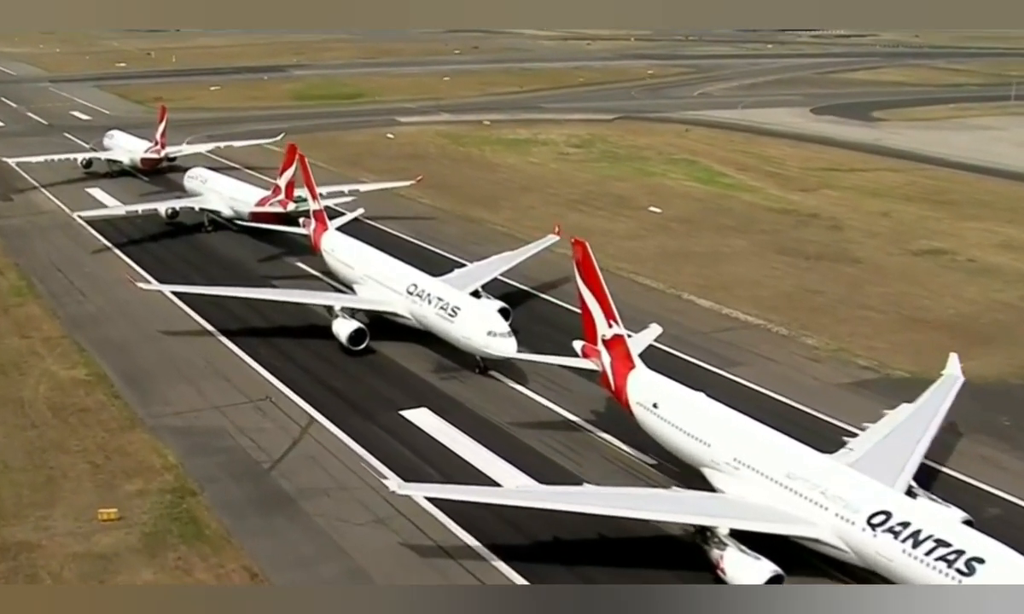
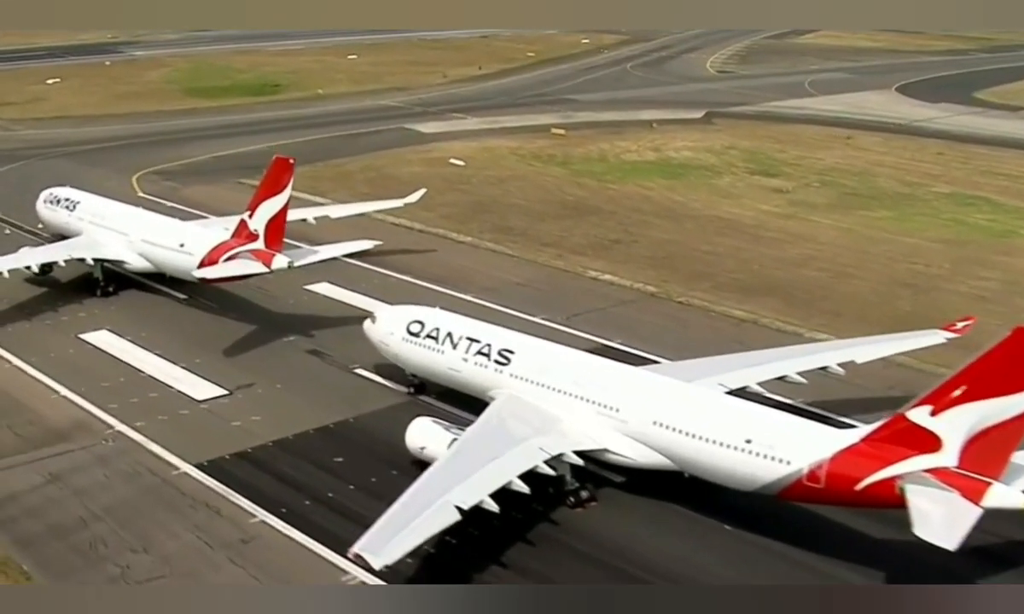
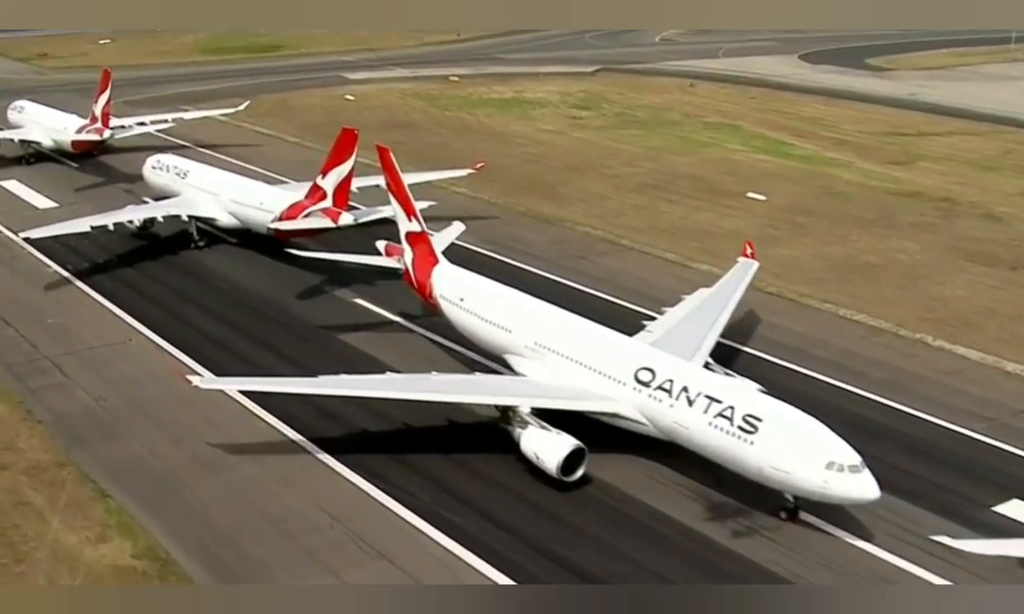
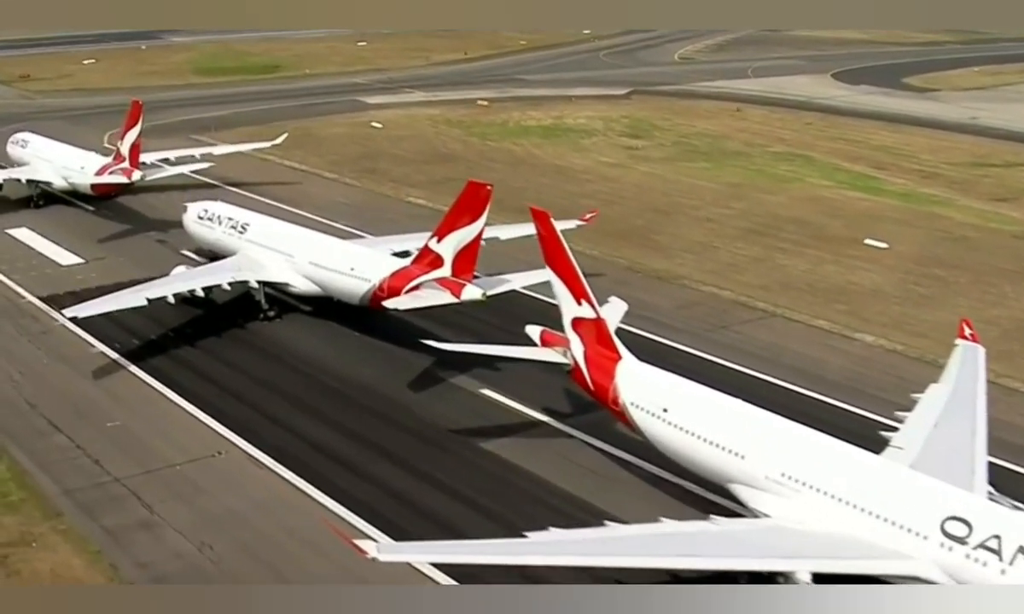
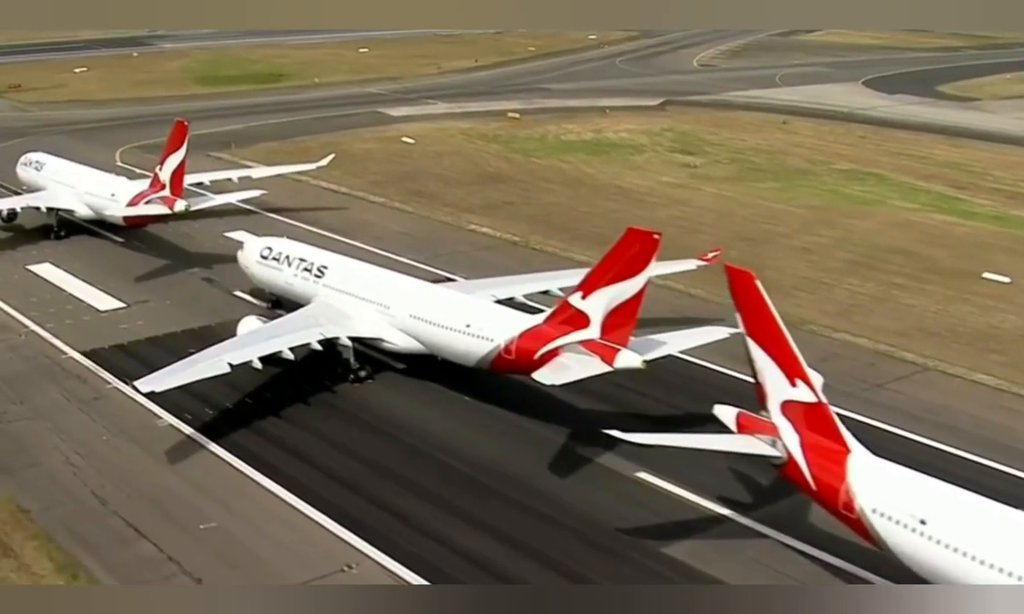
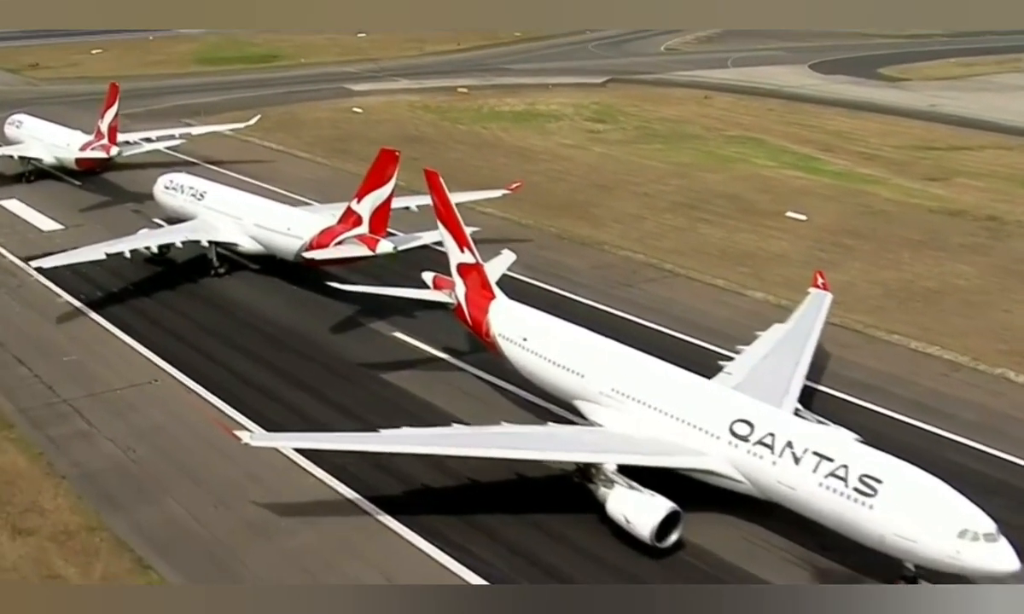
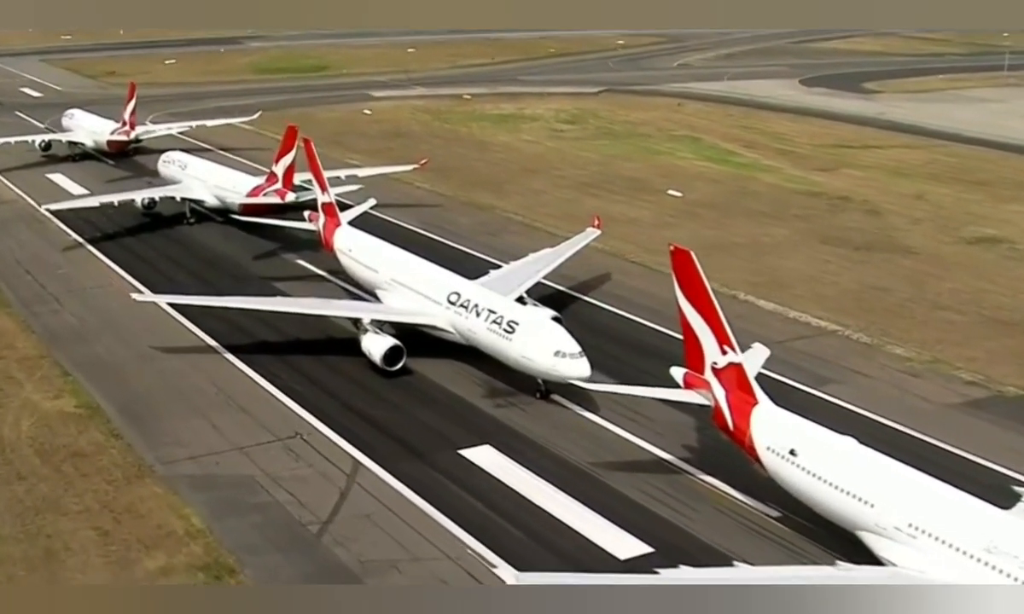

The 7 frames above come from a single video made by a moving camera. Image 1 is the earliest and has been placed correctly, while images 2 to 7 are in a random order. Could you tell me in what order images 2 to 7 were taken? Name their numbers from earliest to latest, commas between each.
7, 3, 6, 4, 5, 2
